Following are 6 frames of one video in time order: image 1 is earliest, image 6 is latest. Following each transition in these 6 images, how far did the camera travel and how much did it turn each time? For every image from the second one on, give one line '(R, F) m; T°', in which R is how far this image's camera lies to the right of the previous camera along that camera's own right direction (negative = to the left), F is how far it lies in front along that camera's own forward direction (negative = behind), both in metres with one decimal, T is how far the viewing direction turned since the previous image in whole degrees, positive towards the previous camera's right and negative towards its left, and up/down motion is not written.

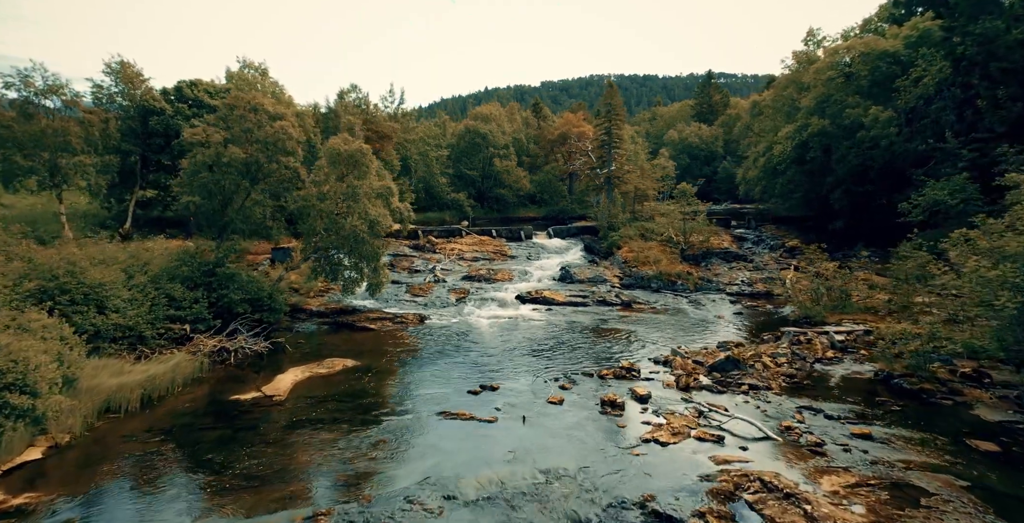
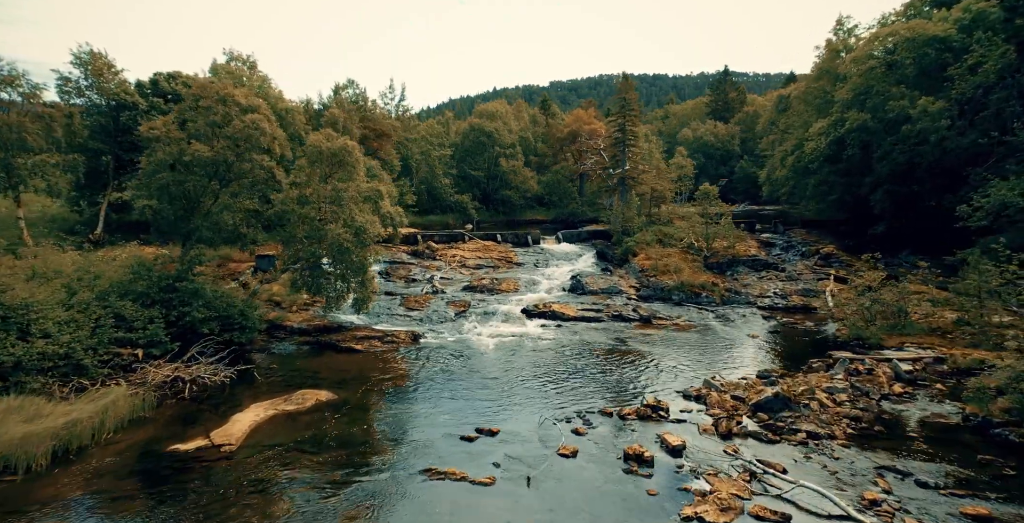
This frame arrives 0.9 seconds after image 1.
(+0.2, +3.9) m; -1°
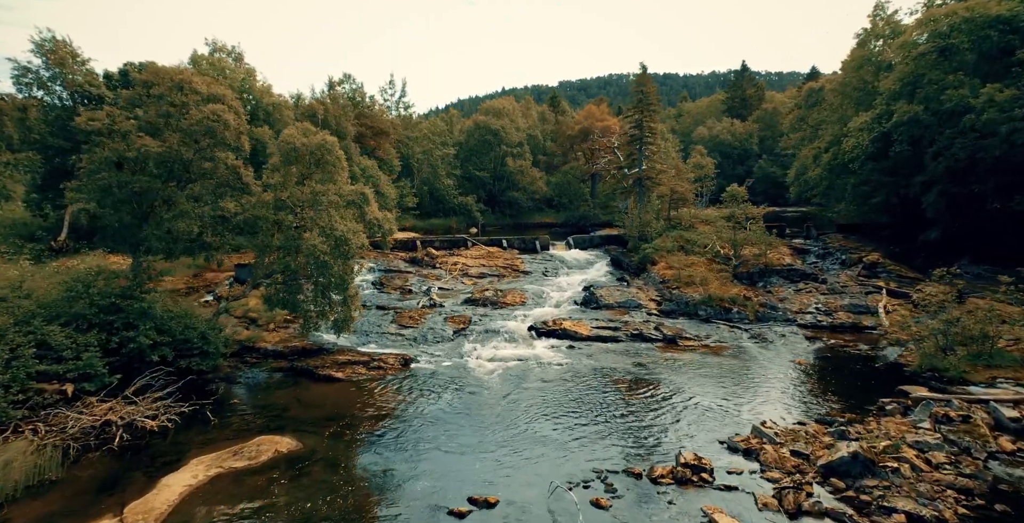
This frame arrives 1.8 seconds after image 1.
(+0.1, +4.0) m; -1°
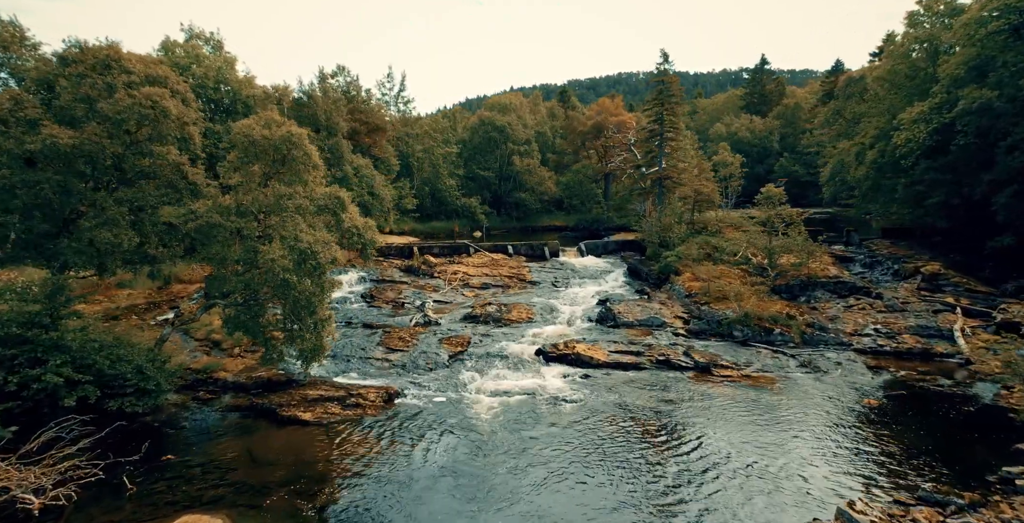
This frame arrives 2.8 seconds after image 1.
(+0.1, +4.4) m; -1°
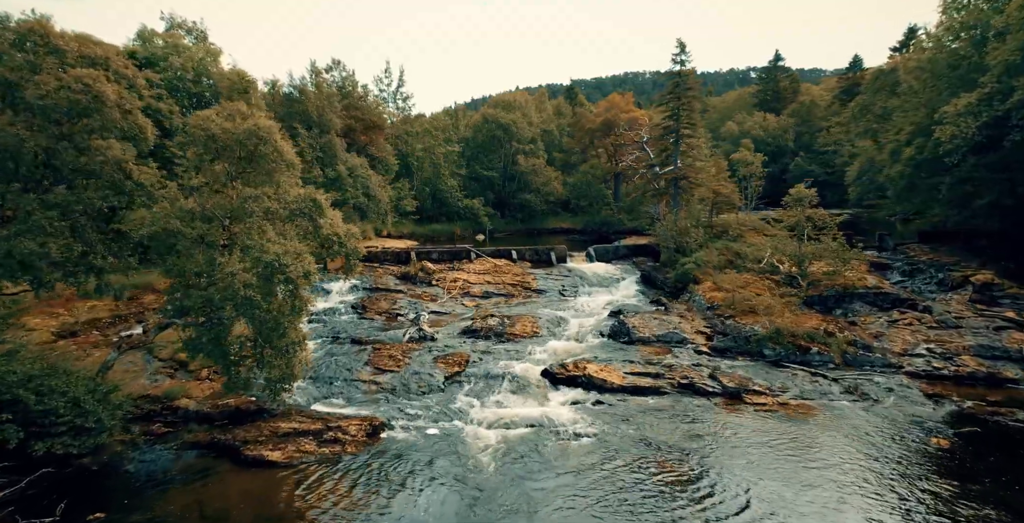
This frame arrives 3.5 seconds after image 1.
(+0.1, +3.0) m; -1°
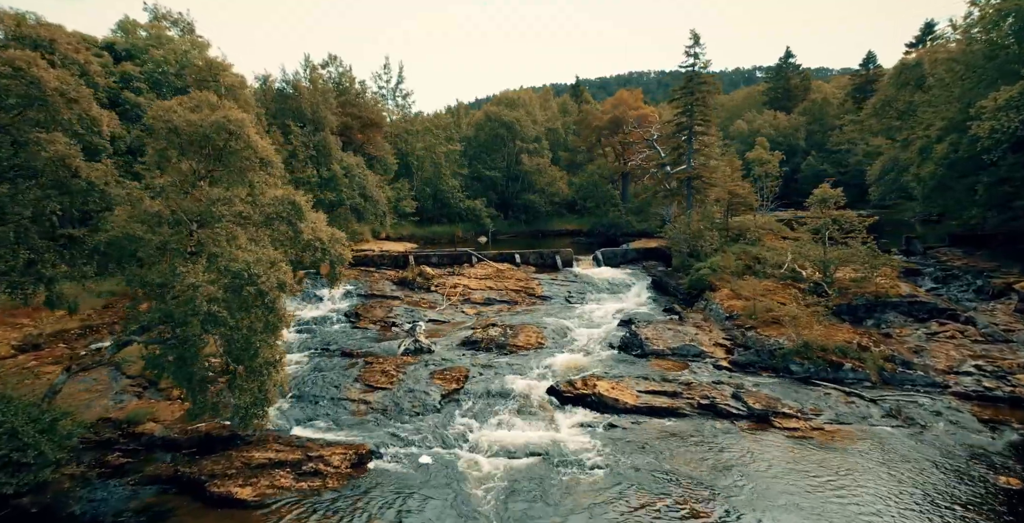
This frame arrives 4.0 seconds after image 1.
(0.0, +2.1) m; 0°
